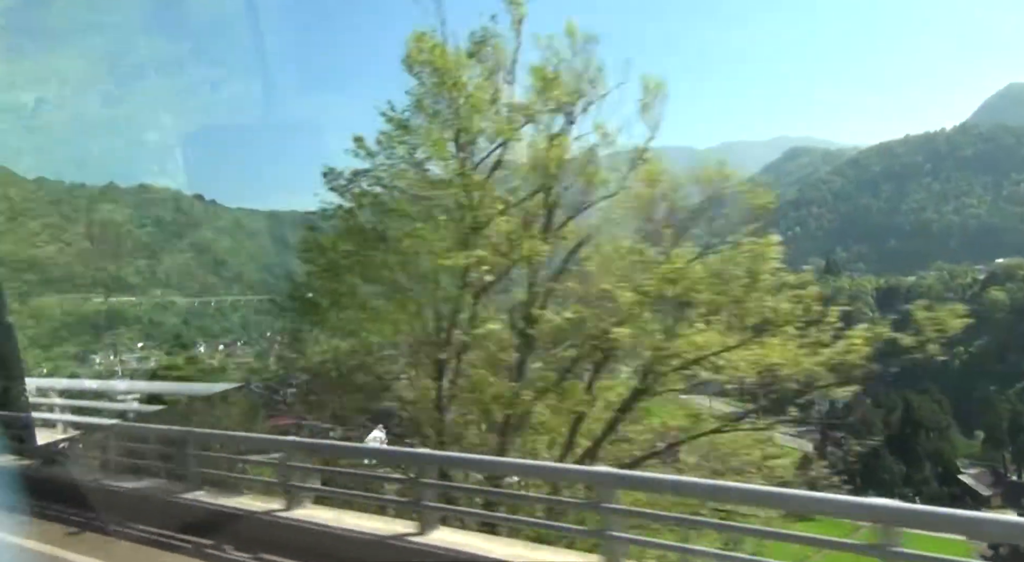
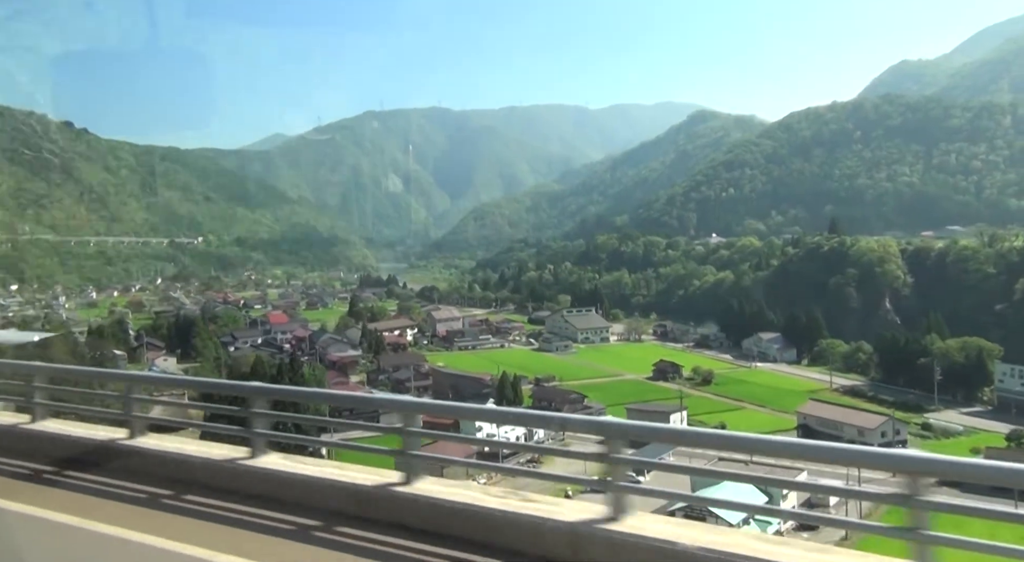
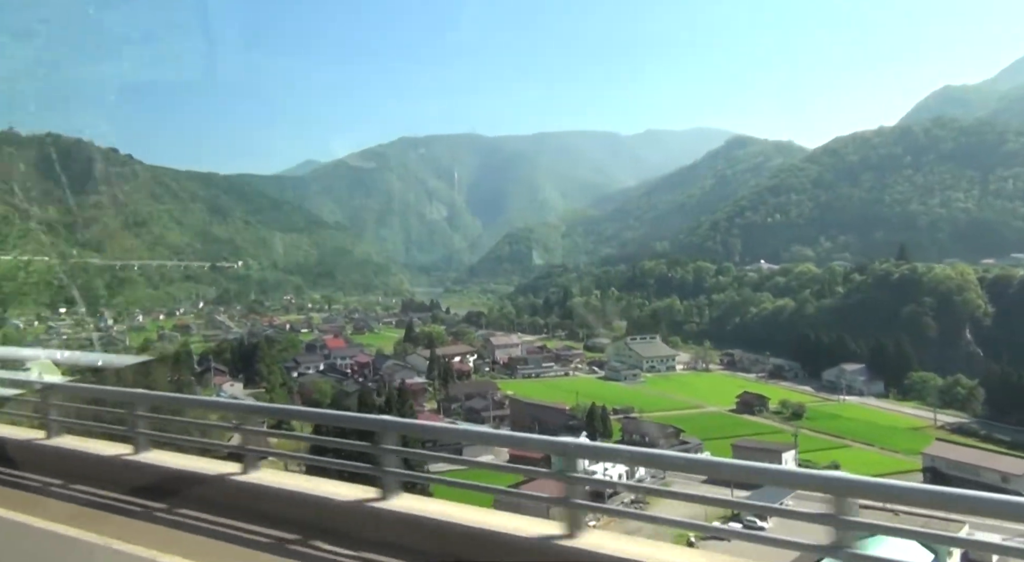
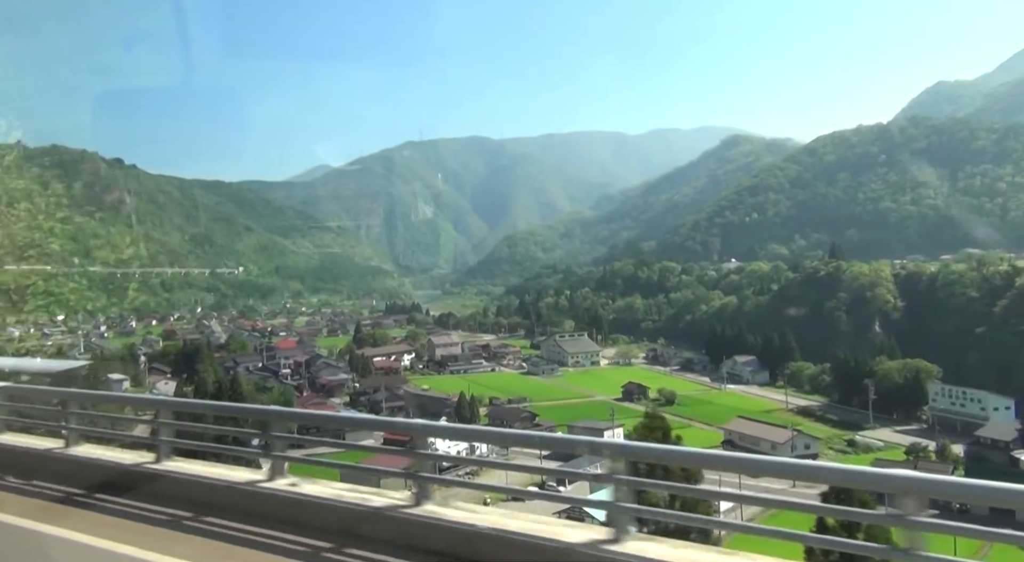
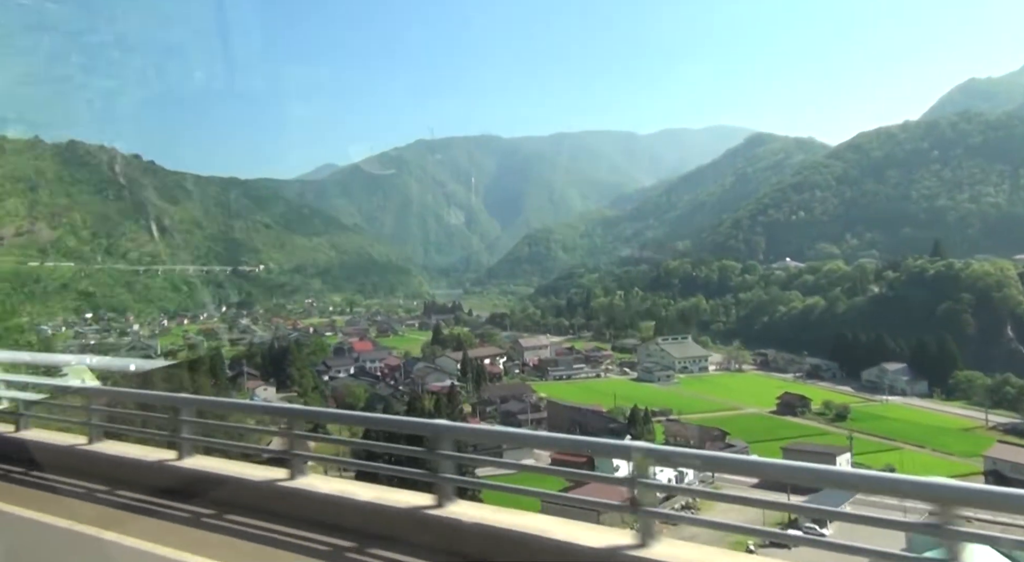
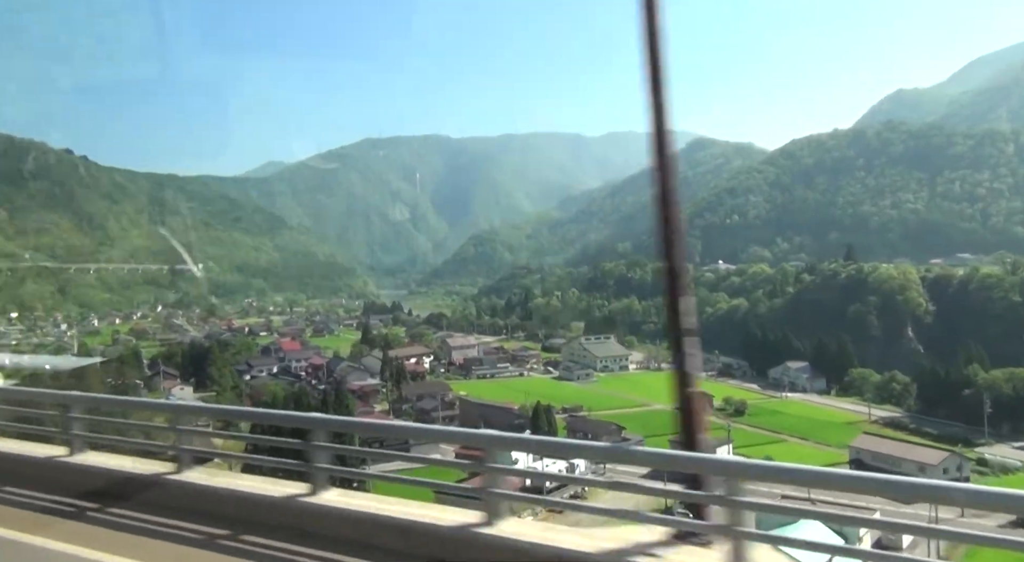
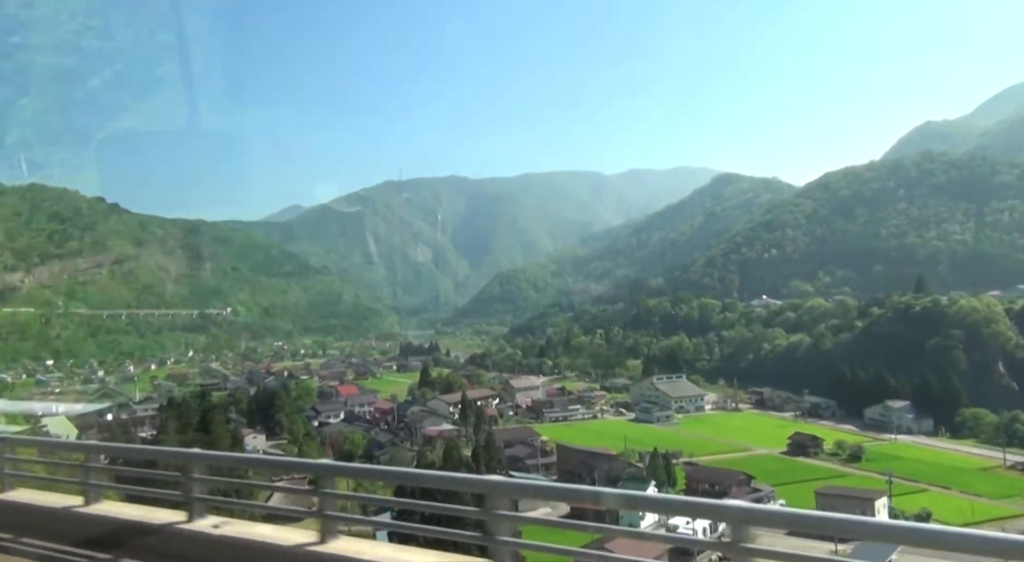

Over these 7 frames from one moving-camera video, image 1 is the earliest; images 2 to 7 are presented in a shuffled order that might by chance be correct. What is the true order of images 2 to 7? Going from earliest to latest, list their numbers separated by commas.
4, 2, 6, 3, 5, 7
